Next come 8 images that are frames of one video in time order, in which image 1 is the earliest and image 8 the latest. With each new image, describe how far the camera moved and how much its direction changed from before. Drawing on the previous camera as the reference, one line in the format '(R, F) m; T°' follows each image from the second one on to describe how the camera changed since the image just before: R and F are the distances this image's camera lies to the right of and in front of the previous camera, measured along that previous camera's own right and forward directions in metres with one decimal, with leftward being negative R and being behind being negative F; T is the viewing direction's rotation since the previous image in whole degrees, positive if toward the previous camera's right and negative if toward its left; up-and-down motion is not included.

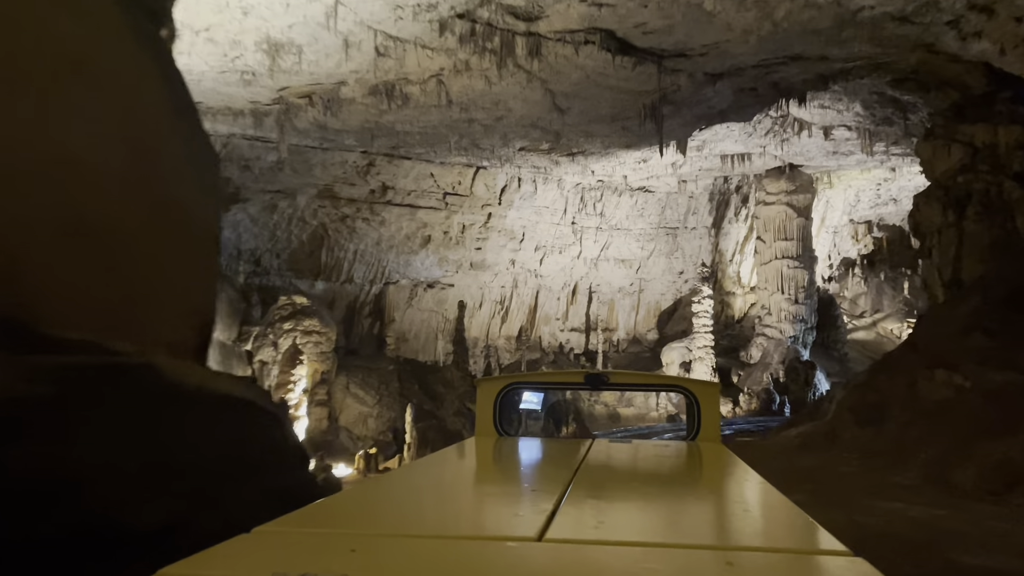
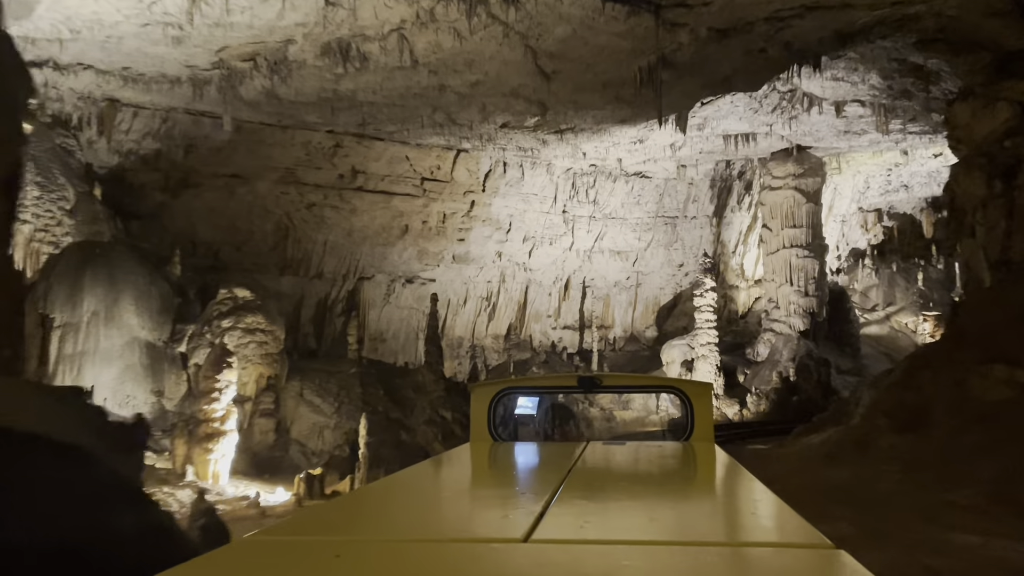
(+0.2, +1.2) m; 0°
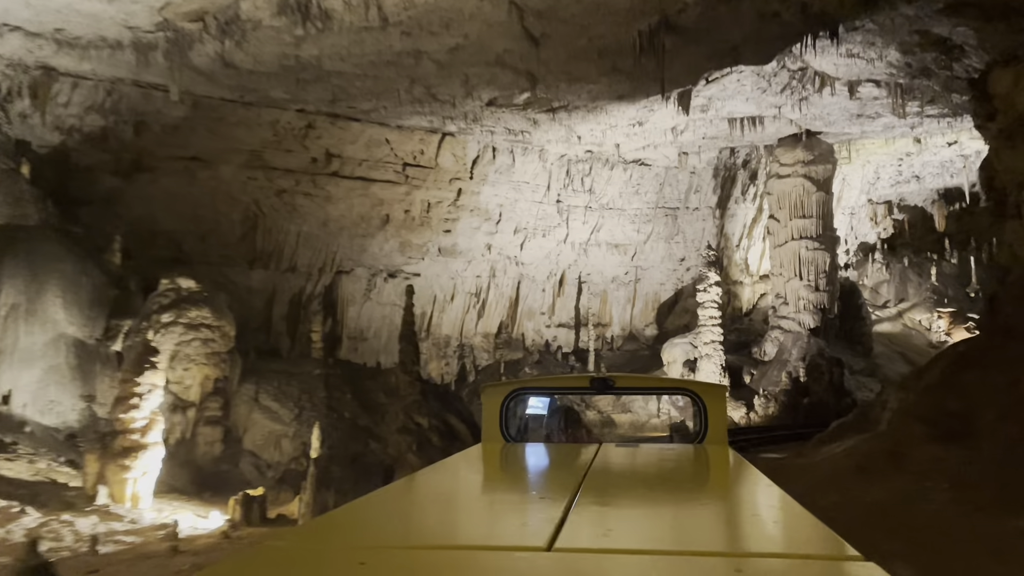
(+0.1, +1.0) m; 0°
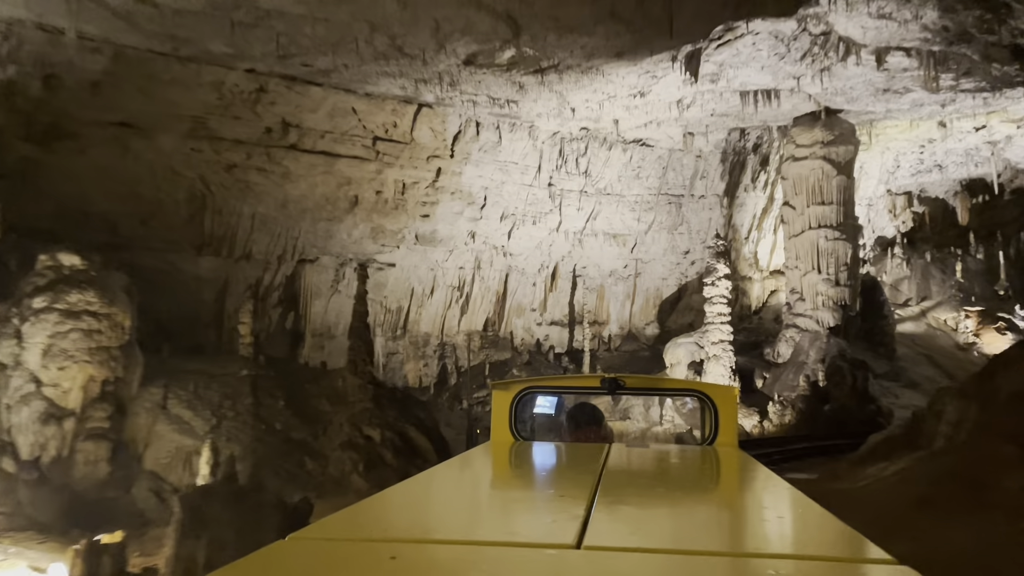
(+0.2, +1.4) m; 0°
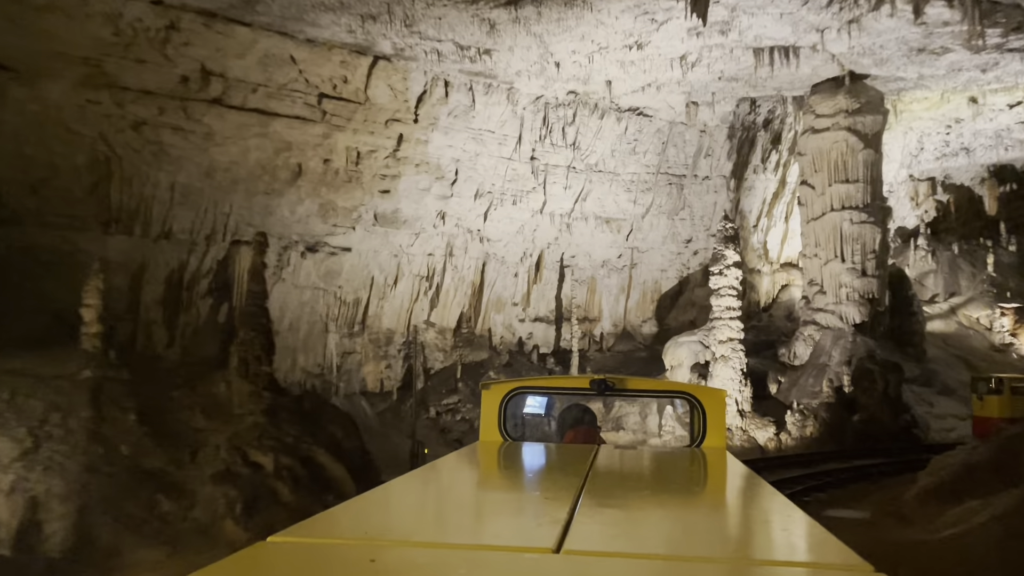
(+0.3, +1.7) m; 0°
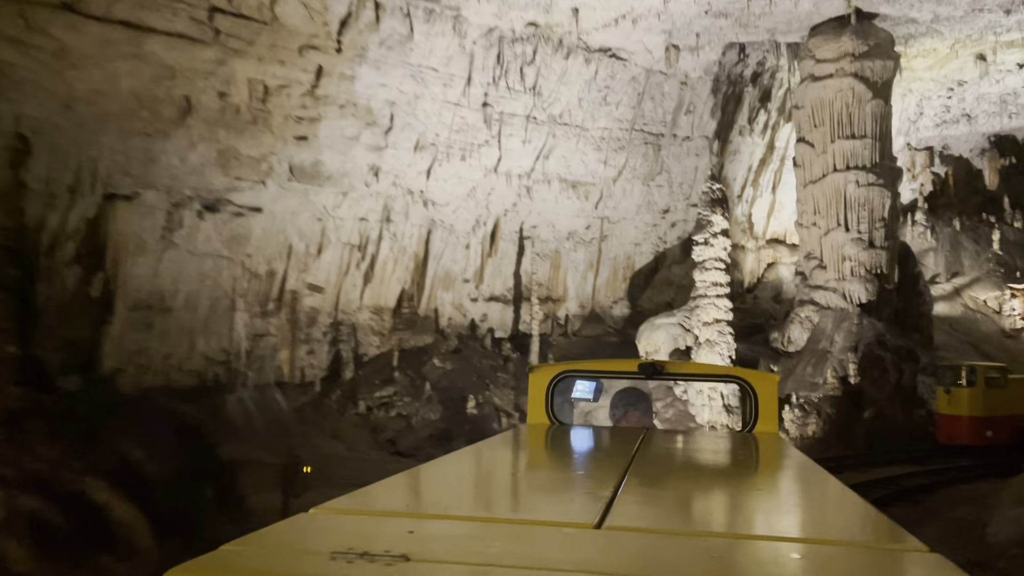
(+0.2, +1.7) m; +2°
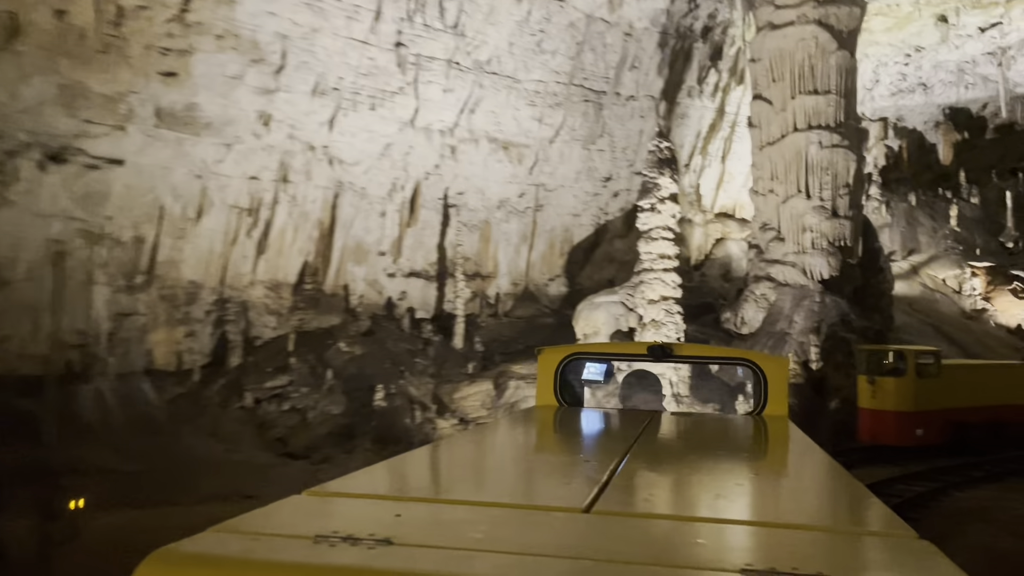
(+0.2, +1.2) m; +4°
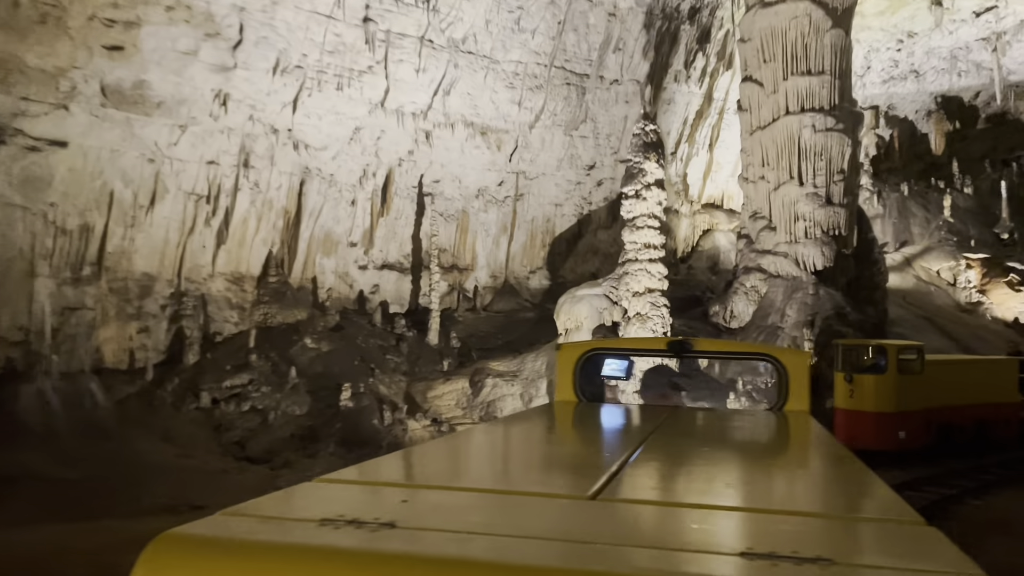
(+0.1, +0.5) m; +1°
